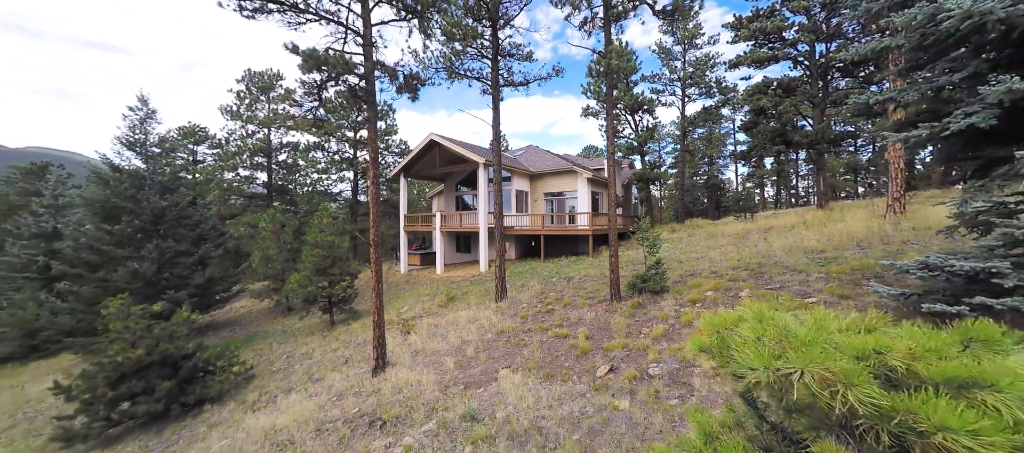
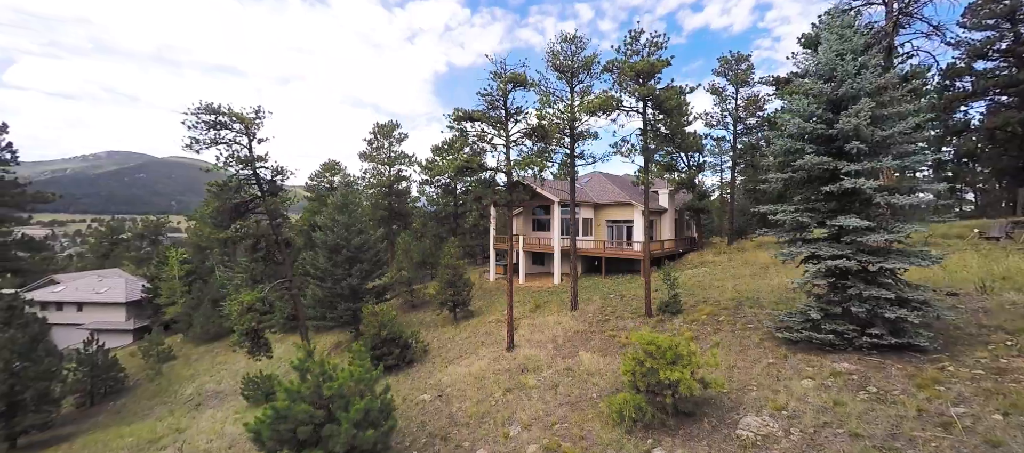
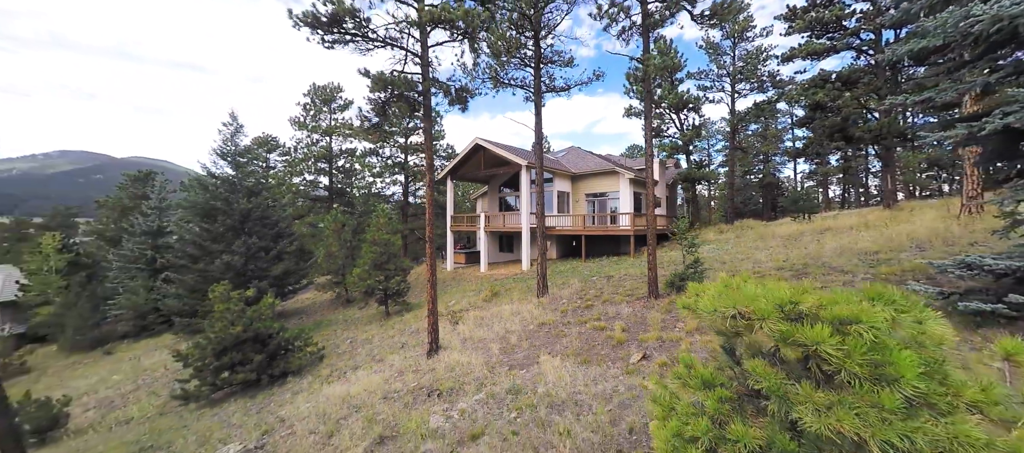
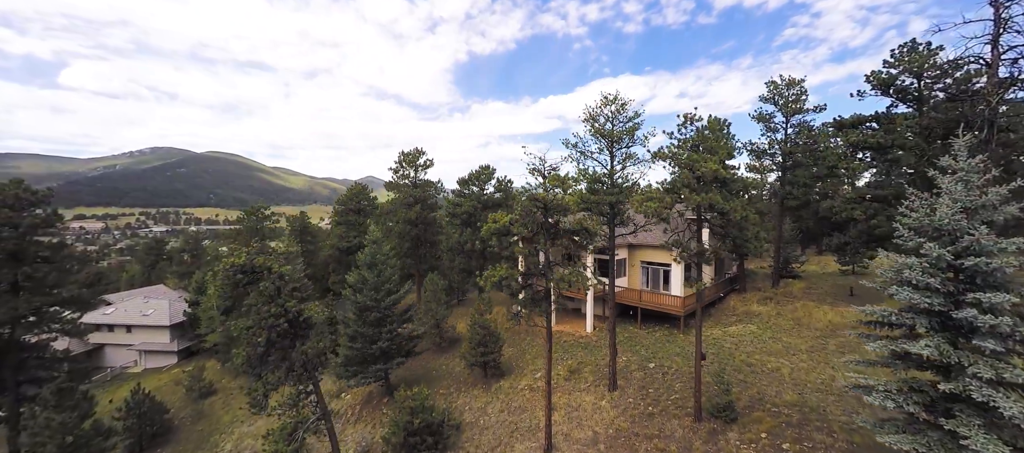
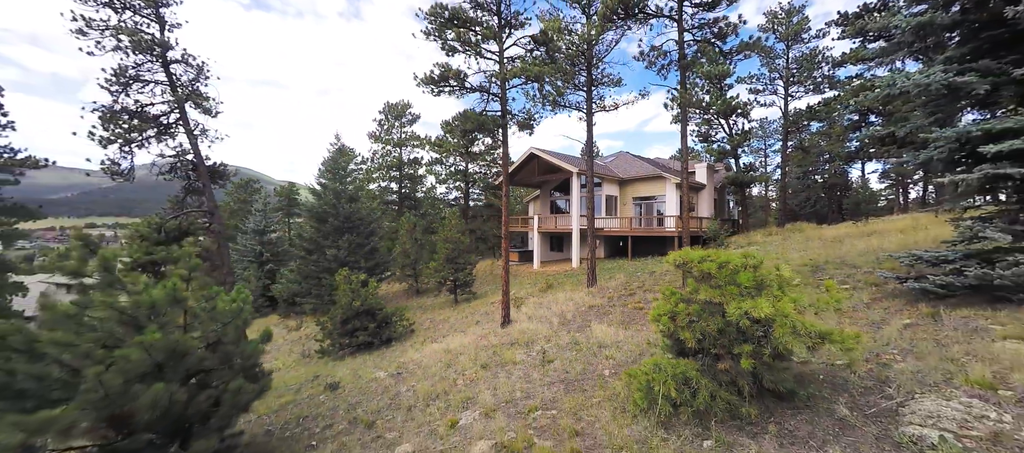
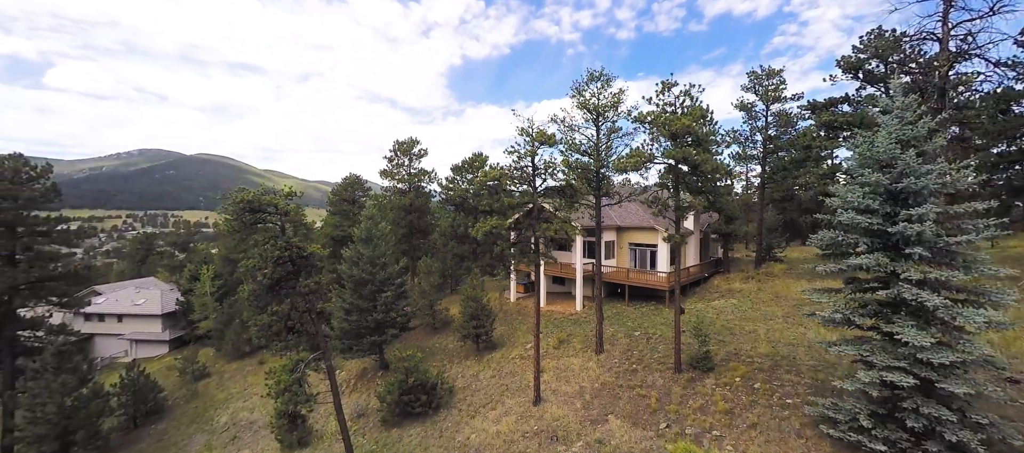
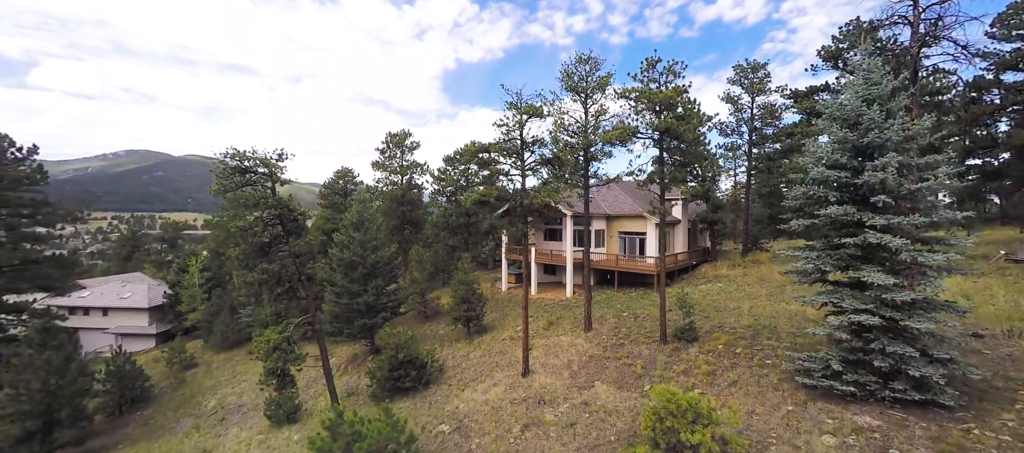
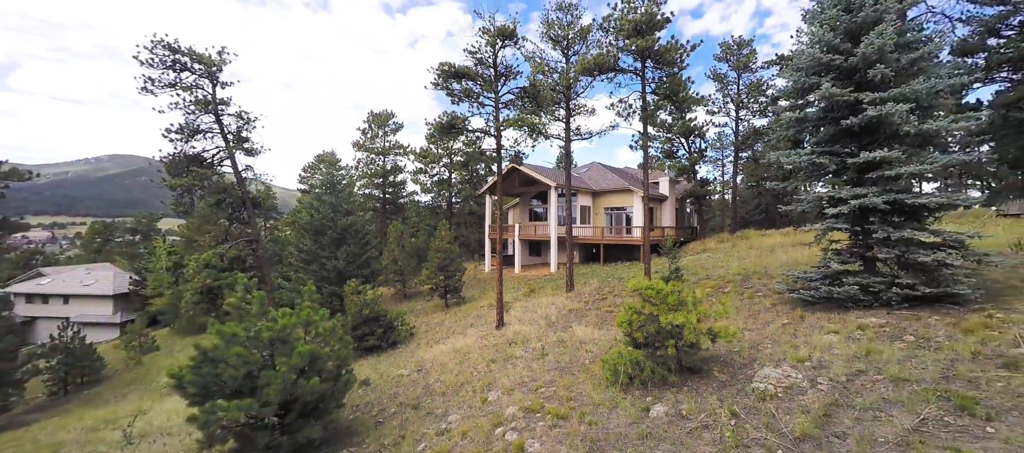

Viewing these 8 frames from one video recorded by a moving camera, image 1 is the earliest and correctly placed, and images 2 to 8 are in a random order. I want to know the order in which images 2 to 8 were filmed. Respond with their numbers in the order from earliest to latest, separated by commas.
3, 5, 8, 2, 7, 6, 4
